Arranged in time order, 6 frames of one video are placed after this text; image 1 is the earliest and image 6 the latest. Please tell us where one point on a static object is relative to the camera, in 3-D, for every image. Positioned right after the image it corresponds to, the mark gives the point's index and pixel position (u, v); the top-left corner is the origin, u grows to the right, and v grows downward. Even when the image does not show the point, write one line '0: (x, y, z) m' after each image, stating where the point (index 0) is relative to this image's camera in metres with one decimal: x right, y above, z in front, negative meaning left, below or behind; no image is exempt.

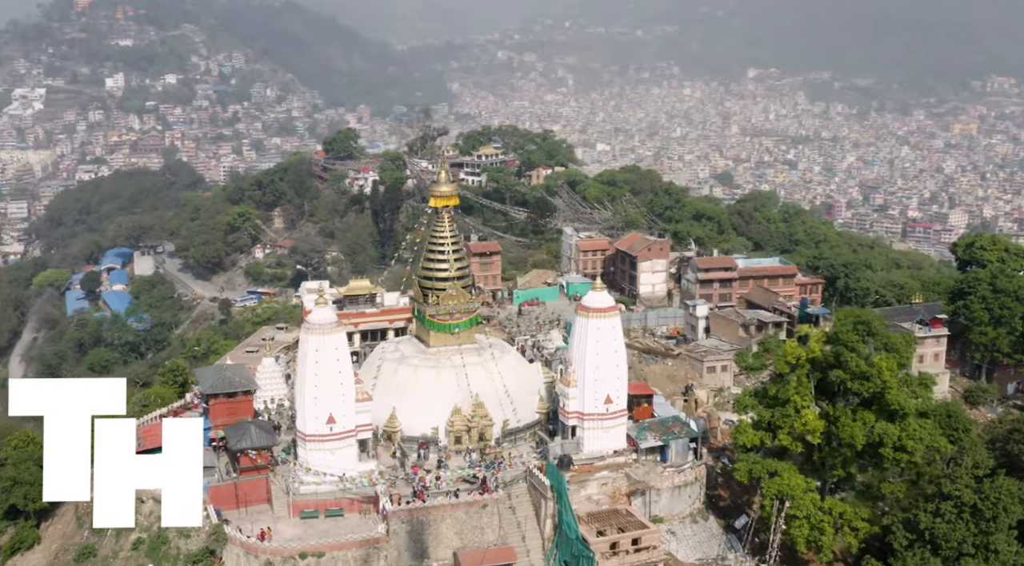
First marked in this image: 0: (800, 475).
0: (+4.8, -3.2, +17.1) m
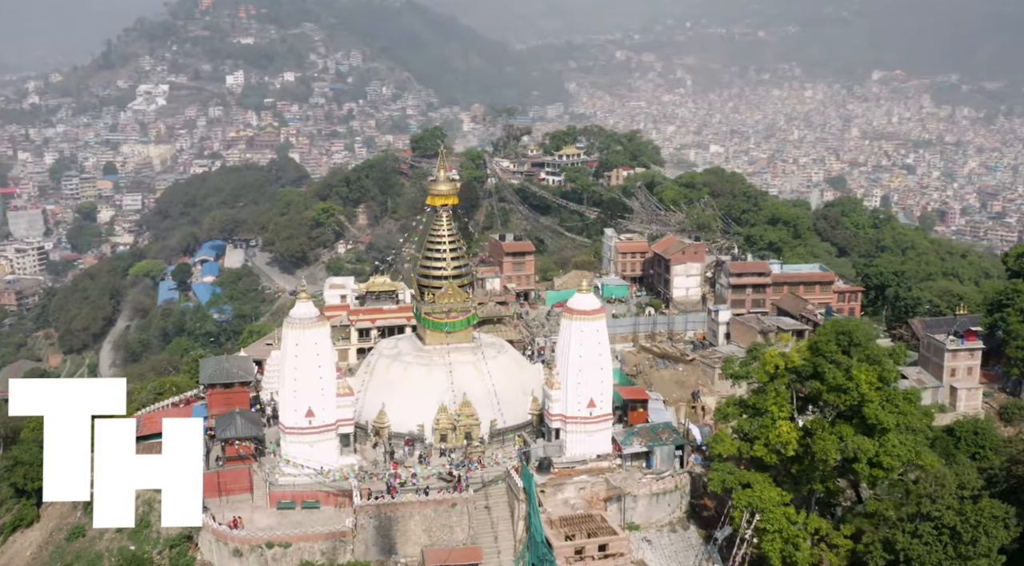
0: (+4.2, -3.3, +16.6) m
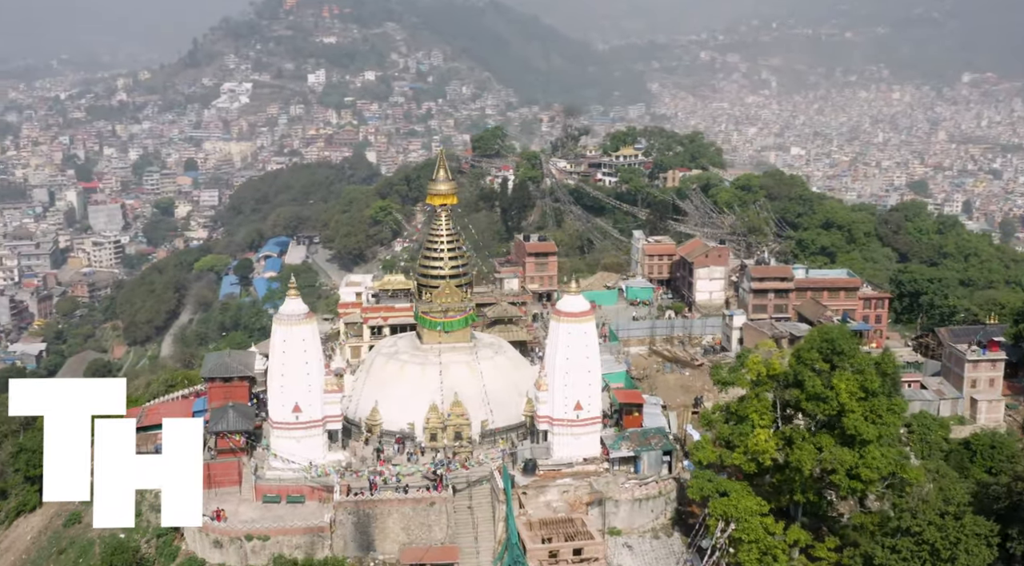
0: (+3.8, -3.4, +16.3) m
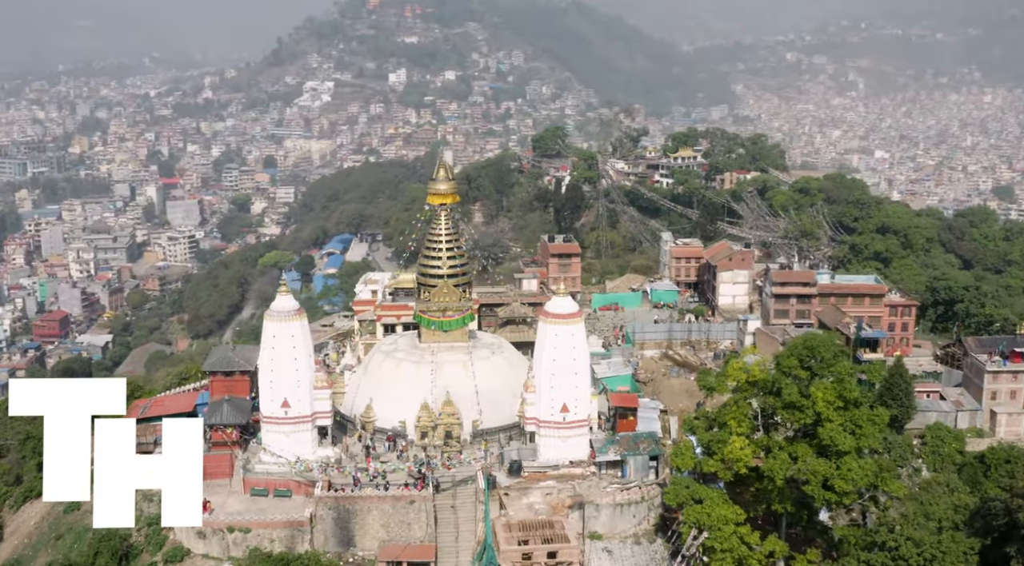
0: (+3.3, -3.4, +16.0) m
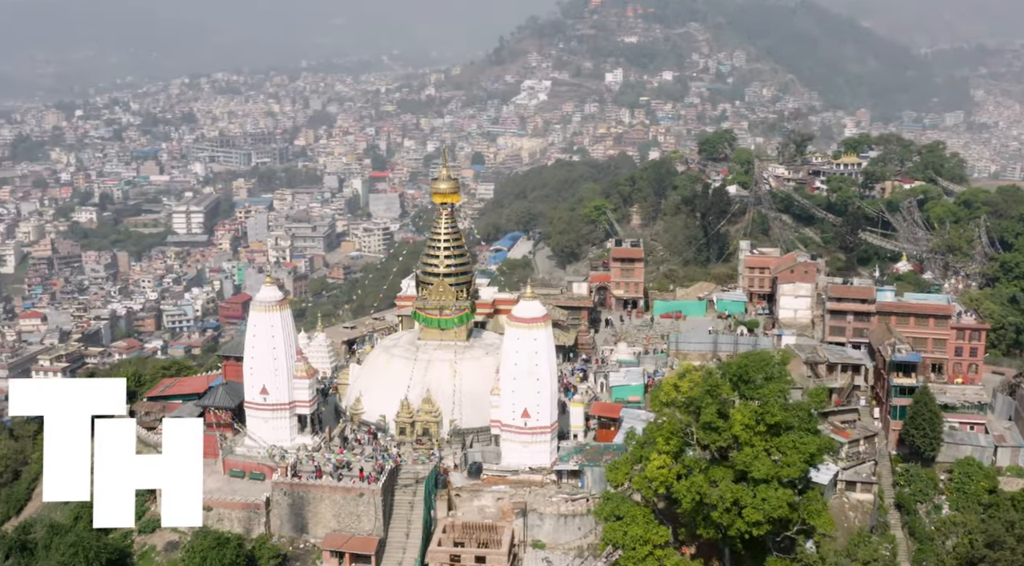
0: (+2.1, -3.6, +15.5) m
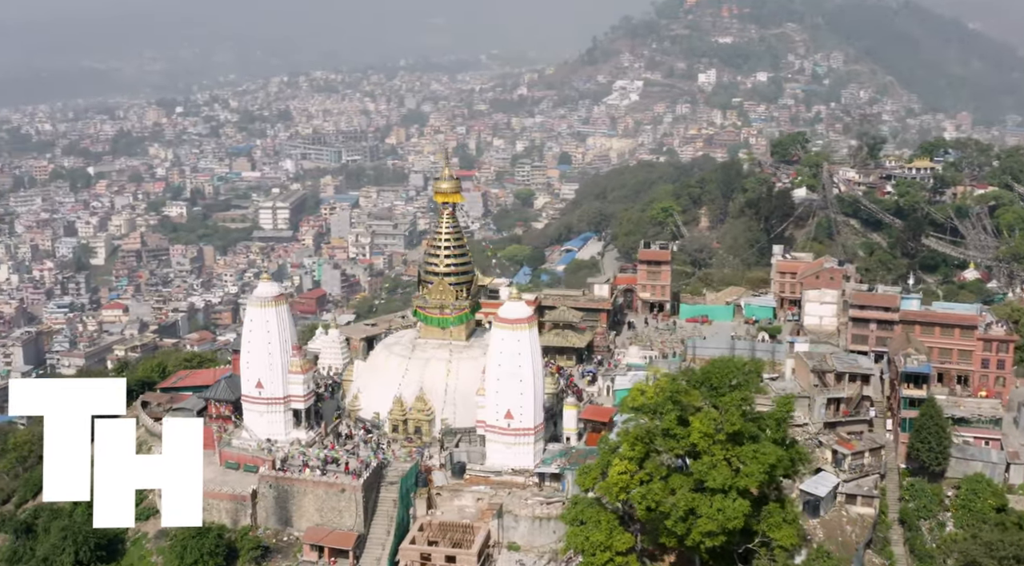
0: (+1.5, -3.7, +15.4) m
